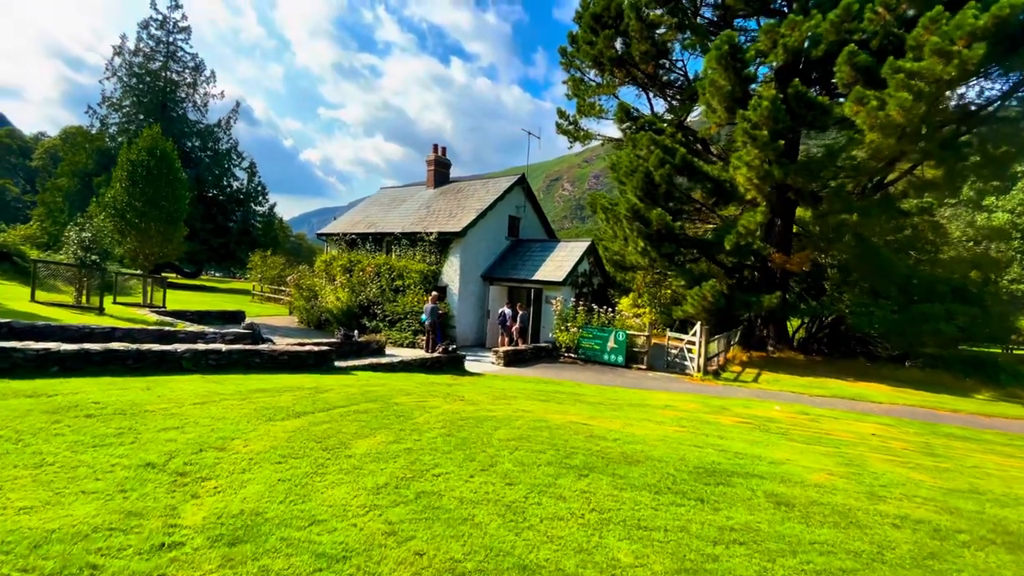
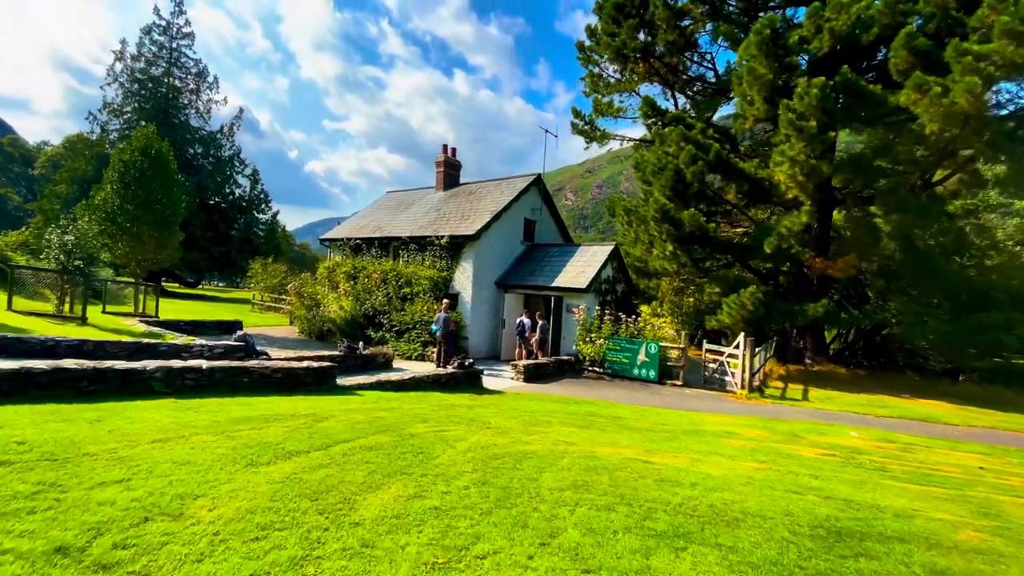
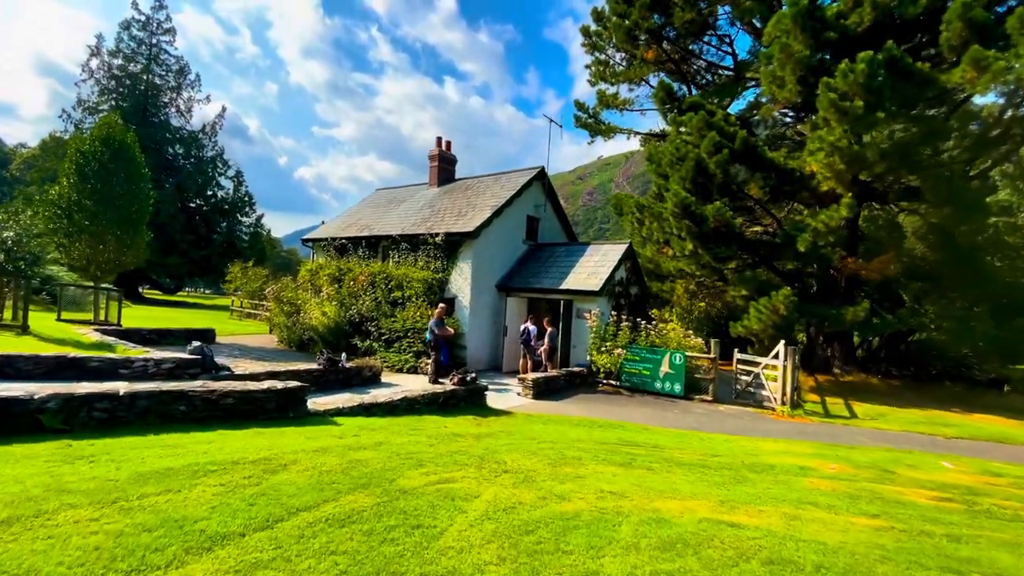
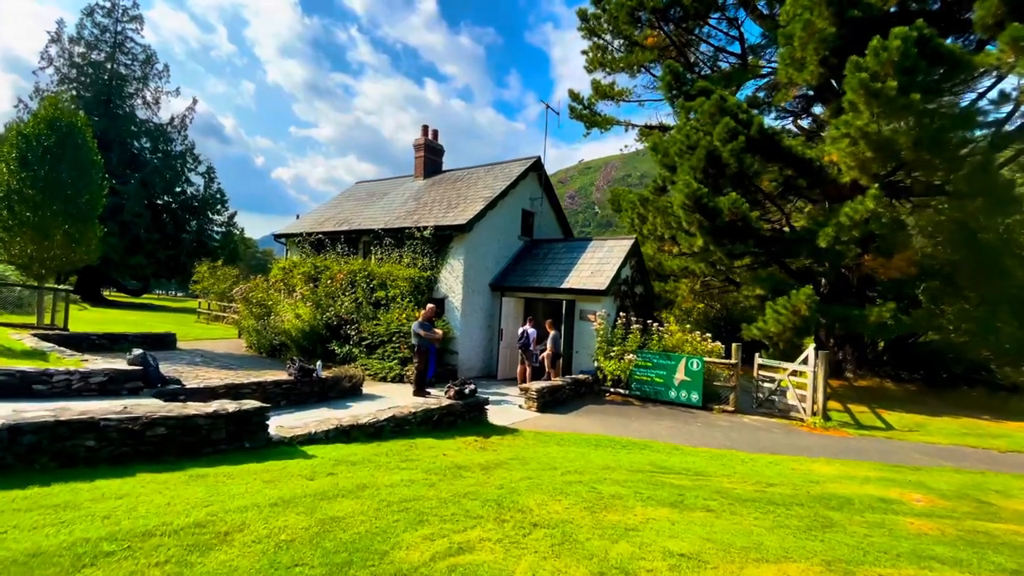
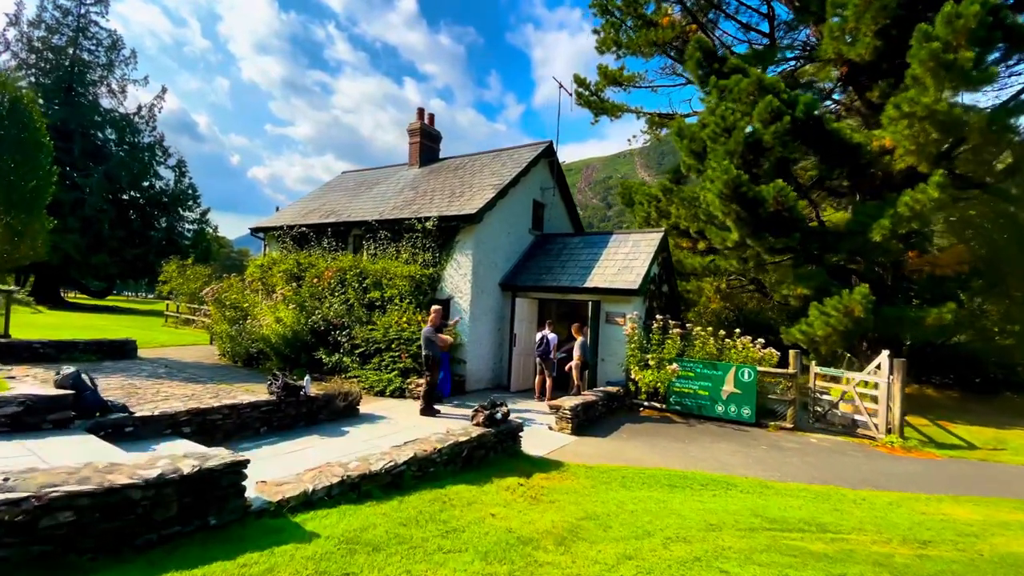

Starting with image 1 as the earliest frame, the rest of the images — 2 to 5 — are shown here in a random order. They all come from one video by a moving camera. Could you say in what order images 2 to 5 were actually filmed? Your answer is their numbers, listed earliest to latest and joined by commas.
2, 3, 4, 5
